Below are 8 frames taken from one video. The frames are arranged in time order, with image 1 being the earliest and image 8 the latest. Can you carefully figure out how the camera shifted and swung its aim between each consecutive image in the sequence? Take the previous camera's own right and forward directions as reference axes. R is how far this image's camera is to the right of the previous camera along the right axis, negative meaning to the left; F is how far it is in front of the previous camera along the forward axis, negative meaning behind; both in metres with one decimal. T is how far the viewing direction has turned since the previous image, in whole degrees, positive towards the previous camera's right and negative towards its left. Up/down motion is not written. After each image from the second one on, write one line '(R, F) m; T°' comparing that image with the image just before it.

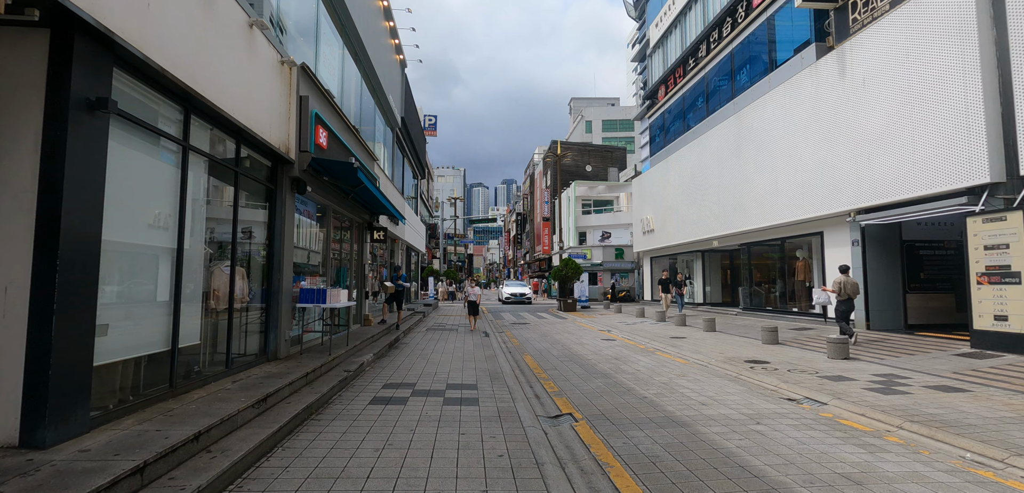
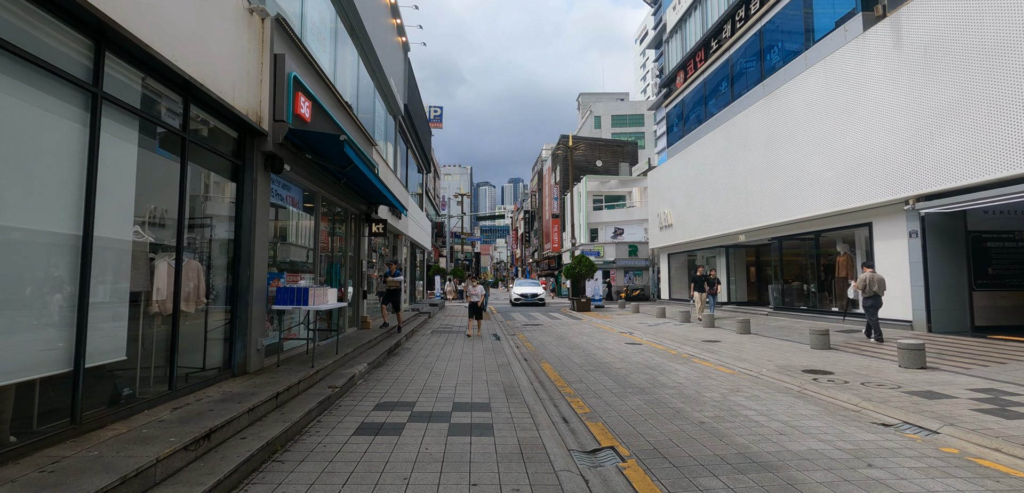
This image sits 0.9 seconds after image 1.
(-0.2, +1.3) m; -1°
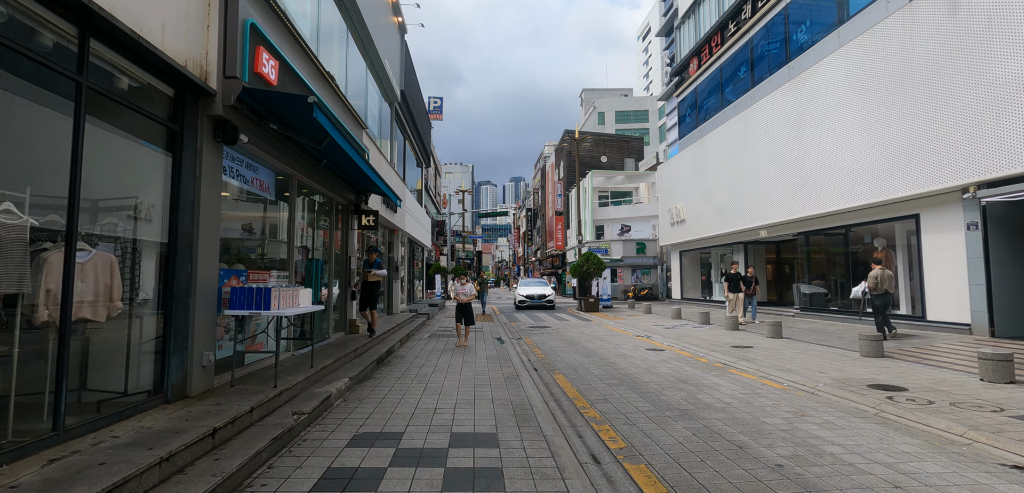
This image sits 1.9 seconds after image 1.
(-0.1, +1.3) m; 0°
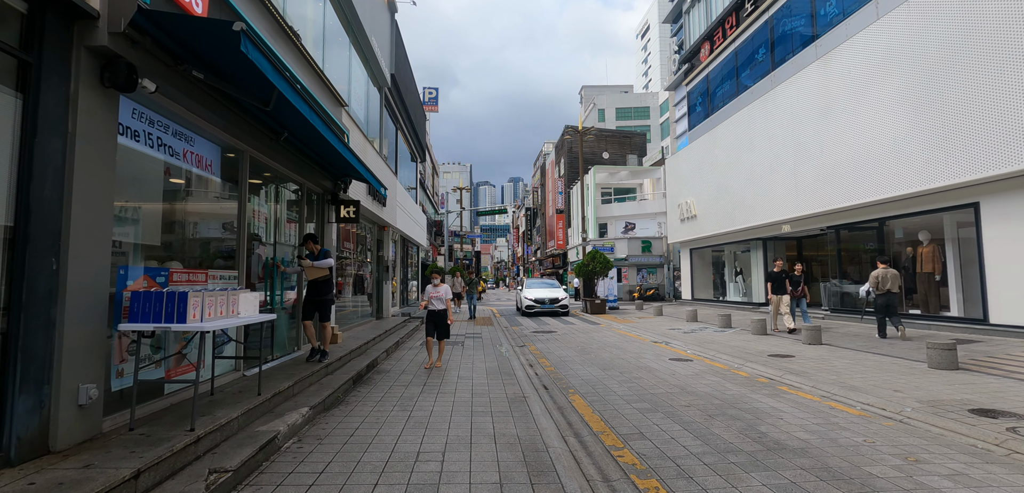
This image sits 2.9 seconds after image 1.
(-0.1, +1.4) m; 0°
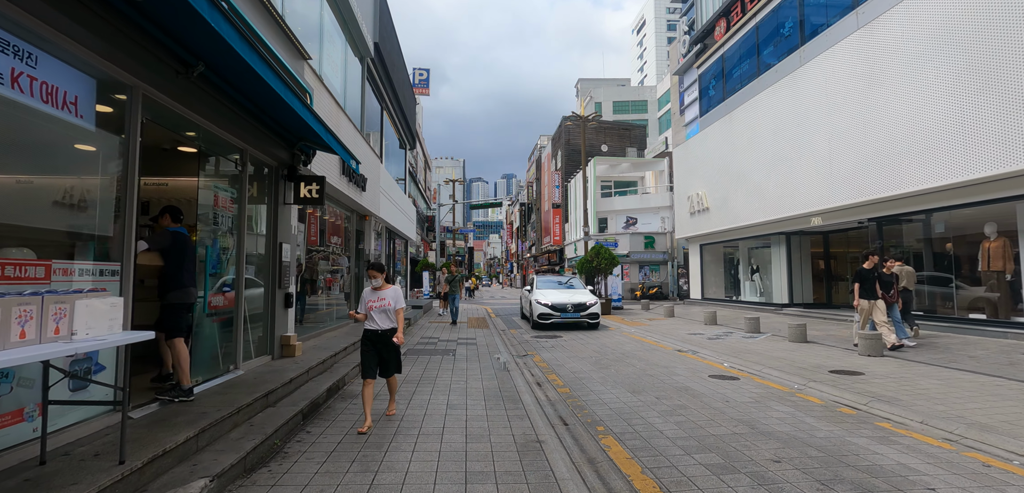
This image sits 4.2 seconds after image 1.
(-0.2, +1.8) m; +1°
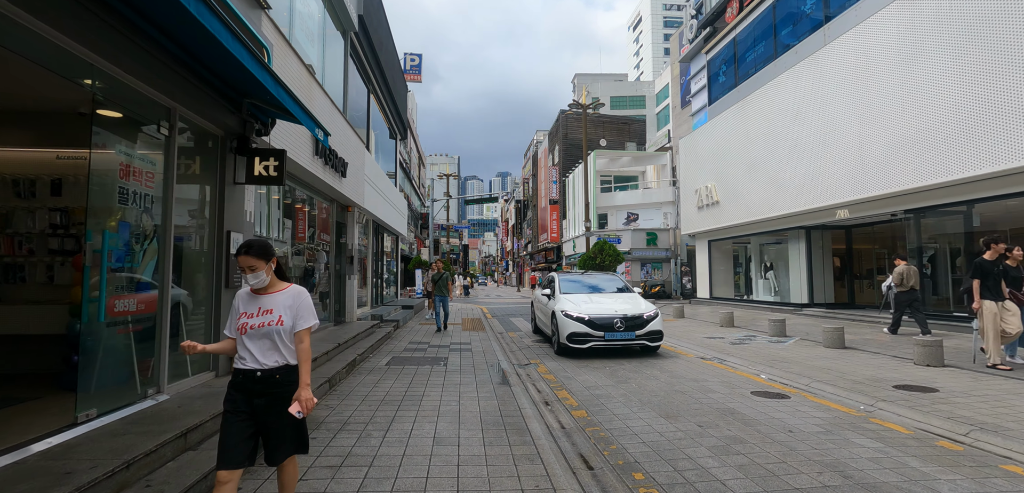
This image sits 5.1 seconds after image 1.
(-0.1, +1.3) m; +1°
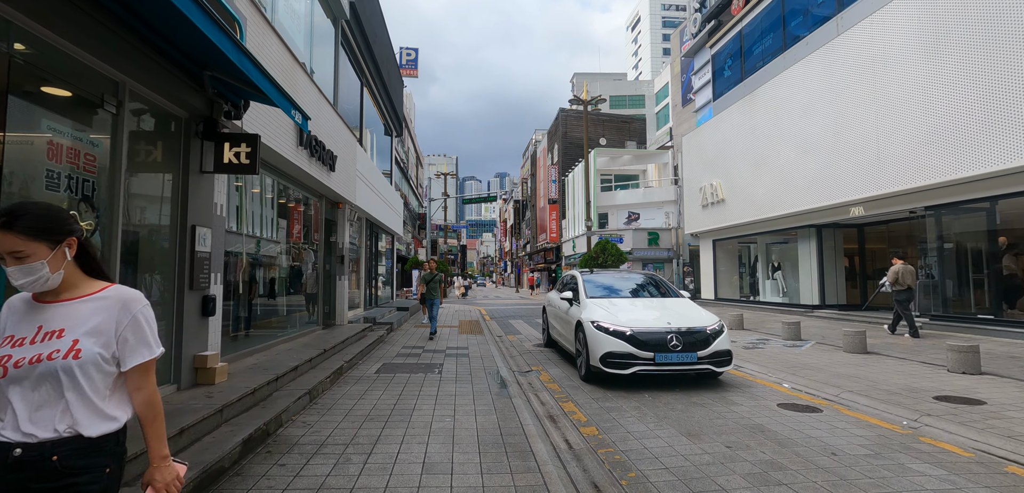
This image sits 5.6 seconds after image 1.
(0.0, +0.6) m; 0°
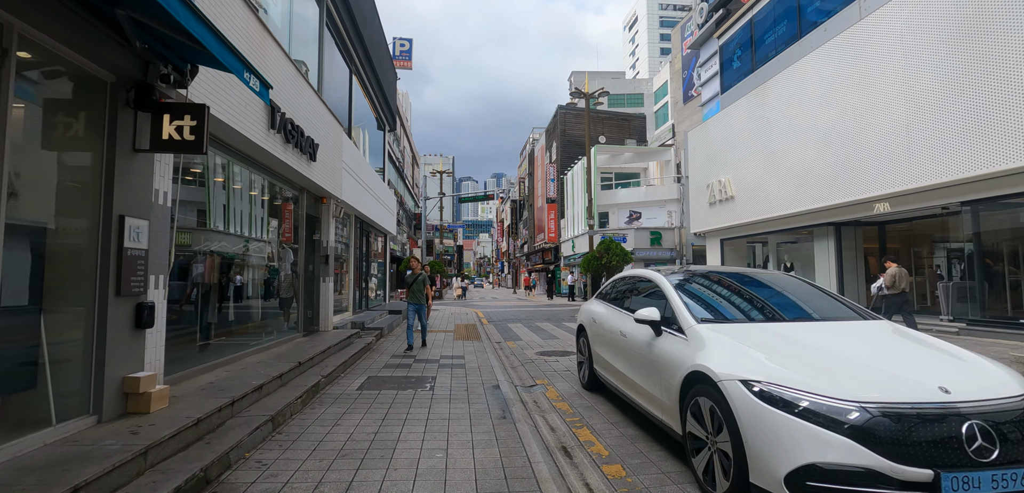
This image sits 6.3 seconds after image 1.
(-0.1, +0.9) m; 0°
